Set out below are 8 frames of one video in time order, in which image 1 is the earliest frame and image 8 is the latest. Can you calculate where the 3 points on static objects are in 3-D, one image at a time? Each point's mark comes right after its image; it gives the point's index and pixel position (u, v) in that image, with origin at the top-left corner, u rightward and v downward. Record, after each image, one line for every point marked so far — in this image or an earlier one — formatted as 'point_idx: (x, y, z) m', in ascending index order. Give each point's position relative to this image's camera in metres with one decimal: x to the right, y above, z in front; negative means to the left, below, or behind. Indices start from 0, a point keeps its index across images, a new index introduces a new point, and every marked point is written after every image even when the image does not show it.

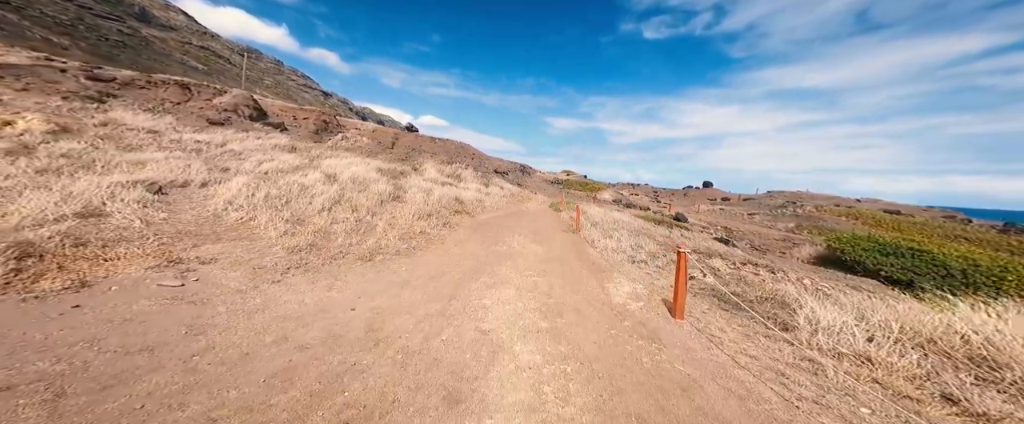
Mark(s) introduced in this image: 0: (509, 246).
0: (-0.1, -1.5, +11.5) m
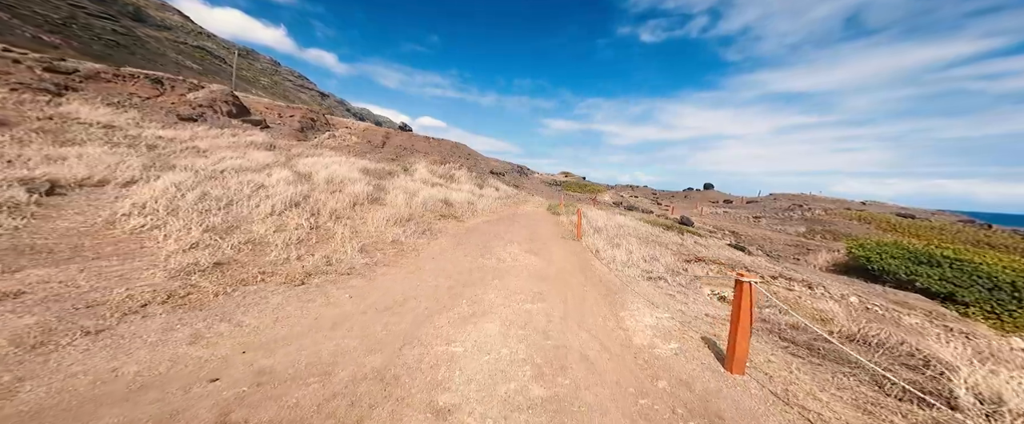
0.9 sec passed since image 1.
0: (-0.4, -1.6, +9.6) m
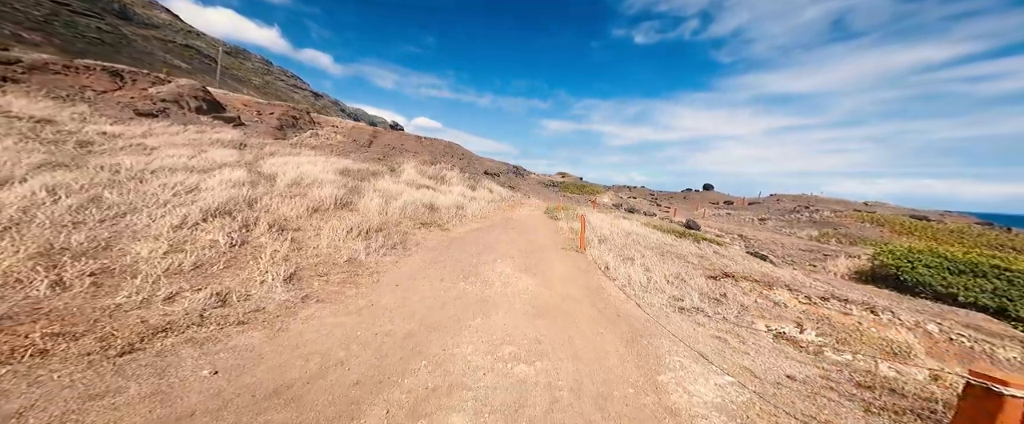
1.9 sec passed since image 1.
0: (-0.6, -1.8, +7.5) m
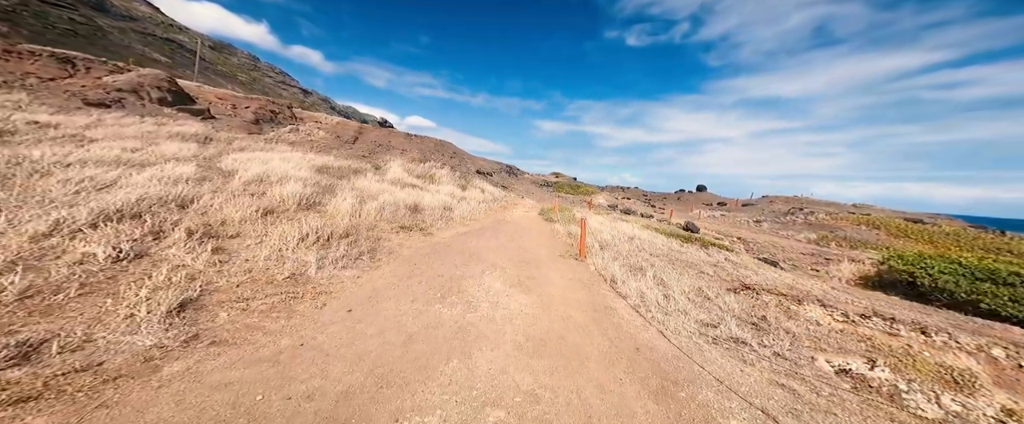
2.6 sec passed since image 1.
0: (-0.8, -1.9, +6.0) m
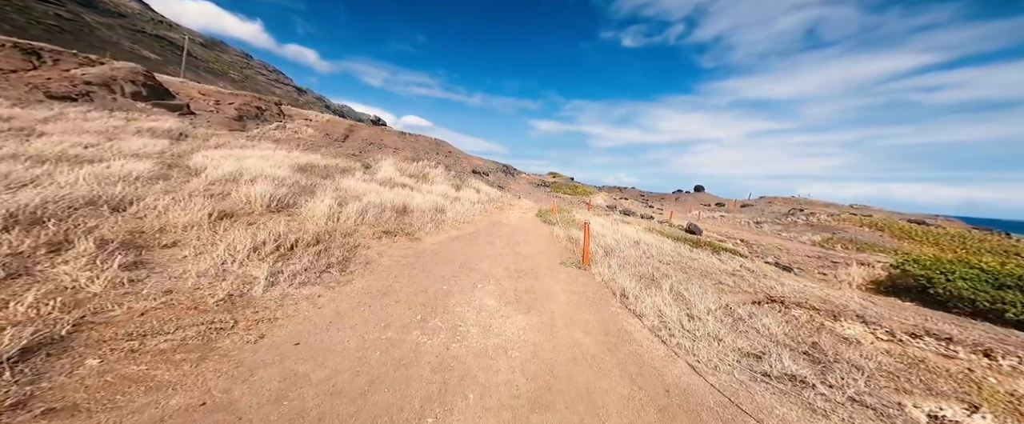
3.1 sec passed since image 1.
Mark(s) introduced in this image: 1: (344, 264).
0: (-0.9, -2.0, +4.9) m
1: (-3.8, -1.1, +6.8) m
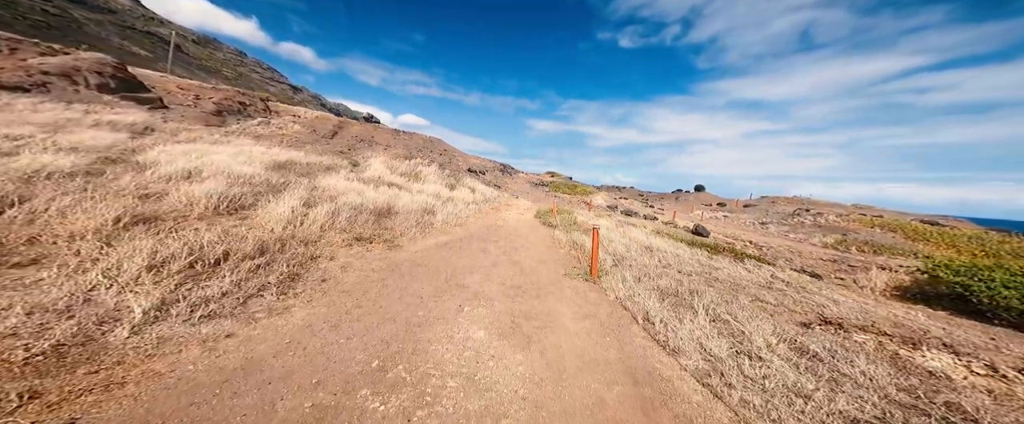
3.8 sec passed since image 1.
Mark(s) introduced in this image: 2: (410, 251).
0: (-1.0, -2.1, +3.4) m
1: (-3.9, -1.2, +5.2) m
2: (-3.0, -1.1, +8.9) m
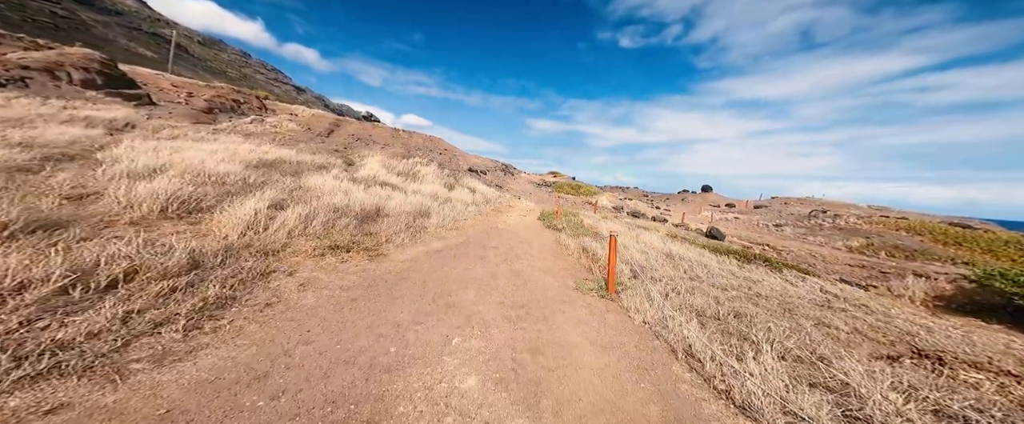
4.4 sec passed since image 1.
0: (-1.0, -2.1, +2.0) m
1: (-3.9, -1.3, +3.9) m
2: (-3.0, -1.2, +7.6) m
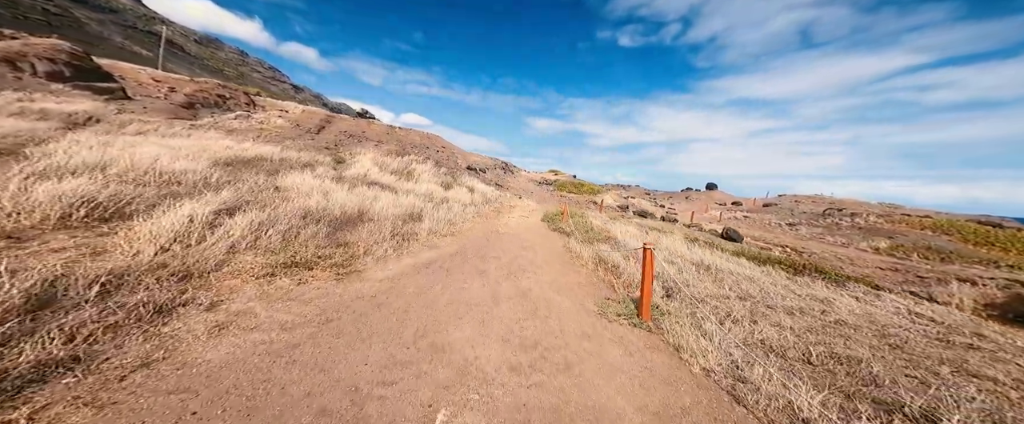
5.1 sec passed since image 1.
0: (-0.9, -2.3, +0.4) m
1: (-3.7, -1.4, +2.3) m
2: (-2.8, -1.3, +6.0) m
